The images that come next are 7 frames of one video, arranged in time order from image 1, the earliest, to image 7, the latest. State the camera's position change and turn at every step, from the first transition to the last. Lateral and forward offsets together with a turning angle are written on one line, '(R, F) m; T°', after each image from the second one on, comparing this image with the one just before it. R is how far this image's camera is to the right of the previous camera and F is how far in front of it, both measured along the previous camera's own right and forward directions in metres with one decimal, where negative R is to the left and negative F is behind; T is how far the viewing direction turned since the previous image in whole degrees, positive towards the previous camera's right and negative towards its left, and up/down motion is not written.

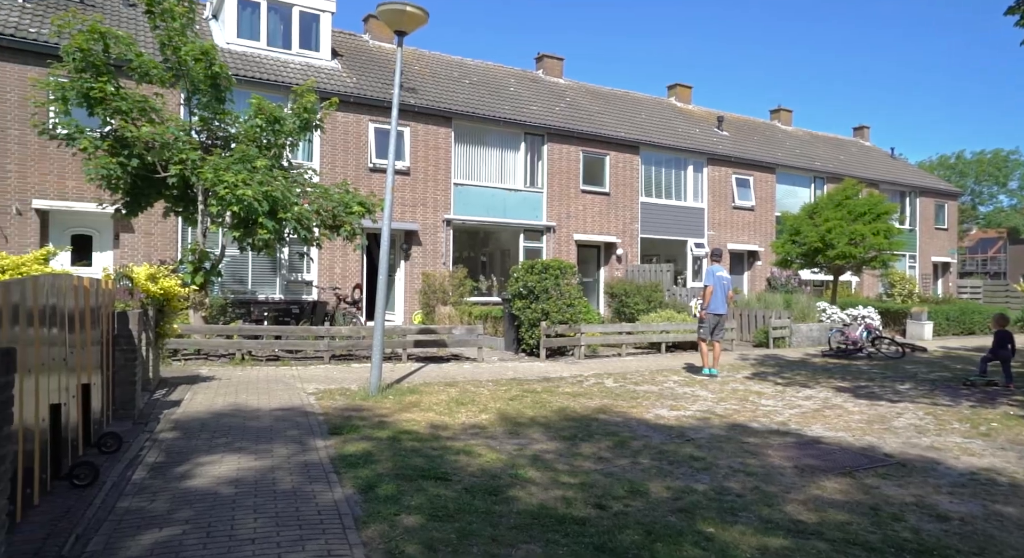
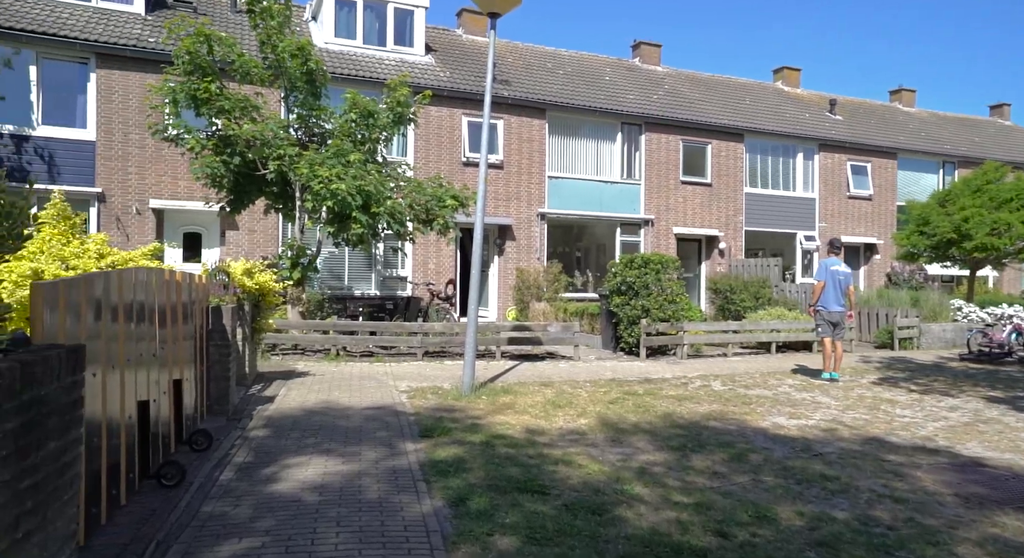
(-0.1, +0.5) m; -8°
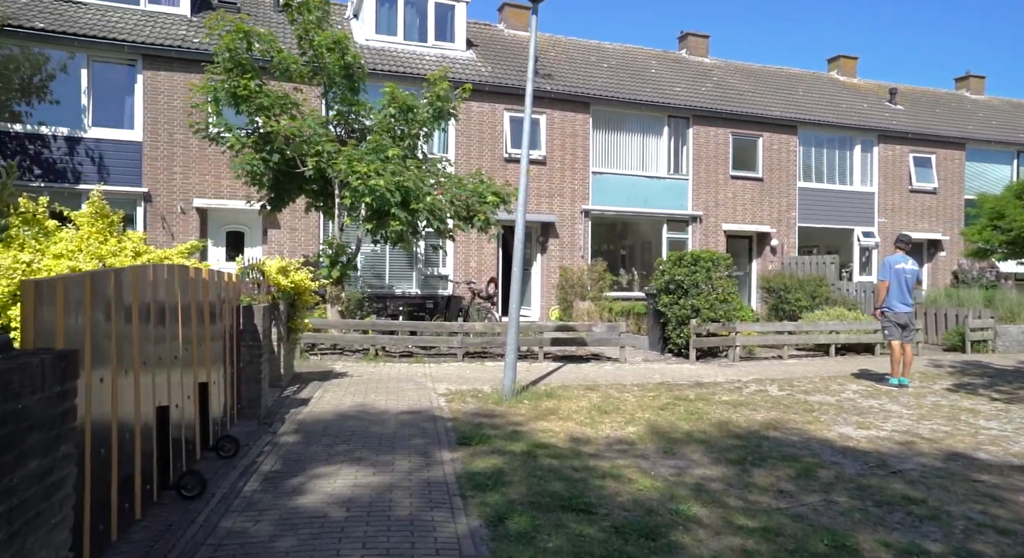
(0.0, +0.4) m; -3°
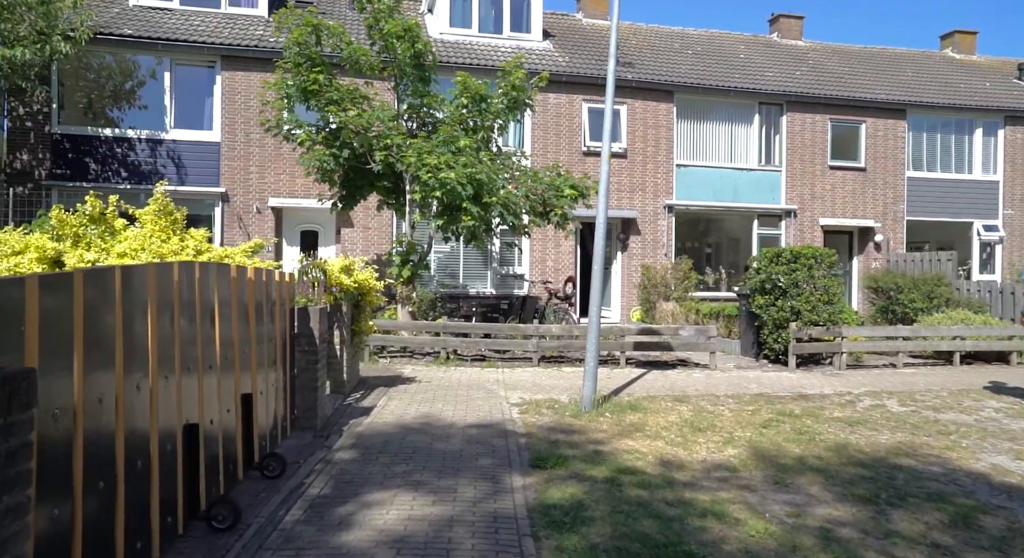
(0.0, +0.8) m; -6°
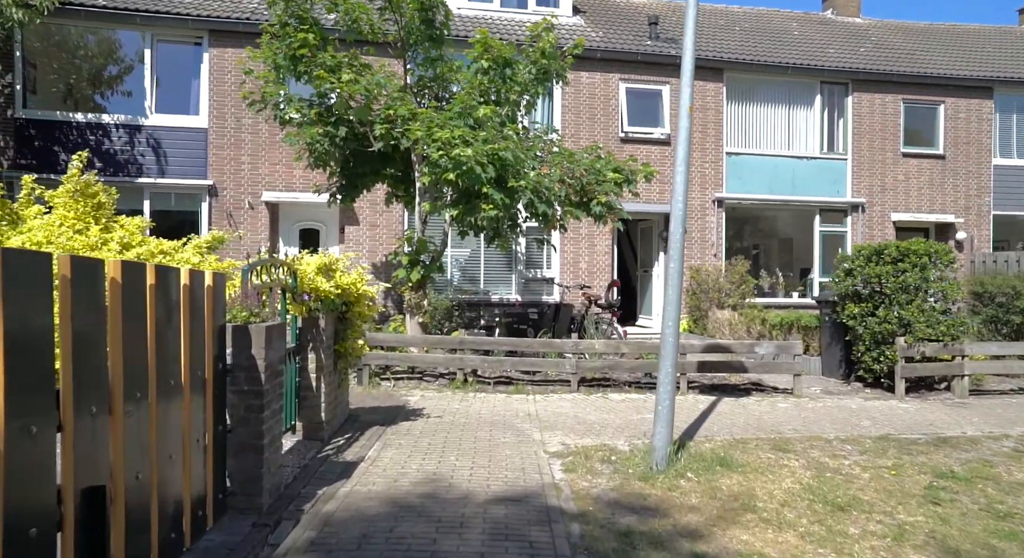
(-0.2, +2.1) m; -2°
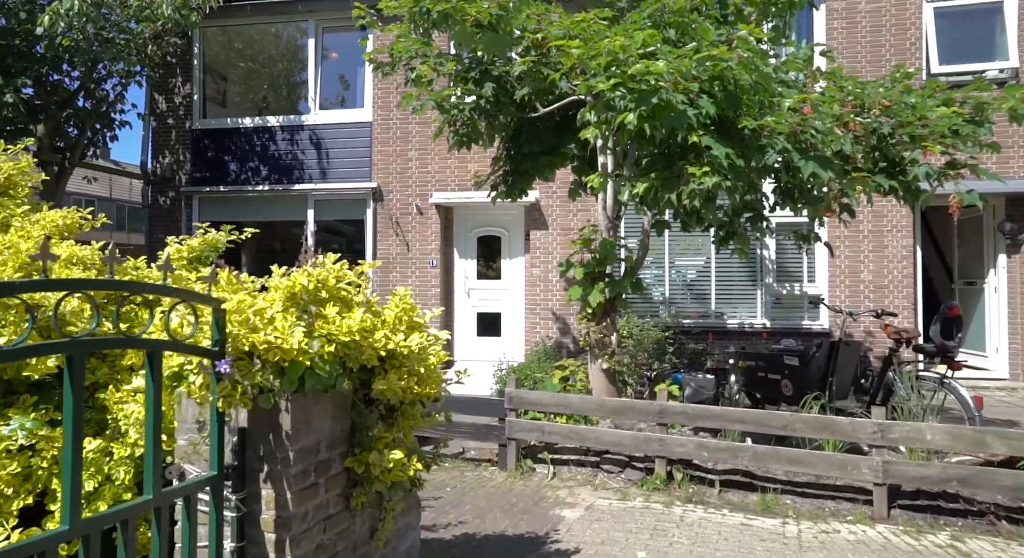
(+0.1, +3.7) m; -20°
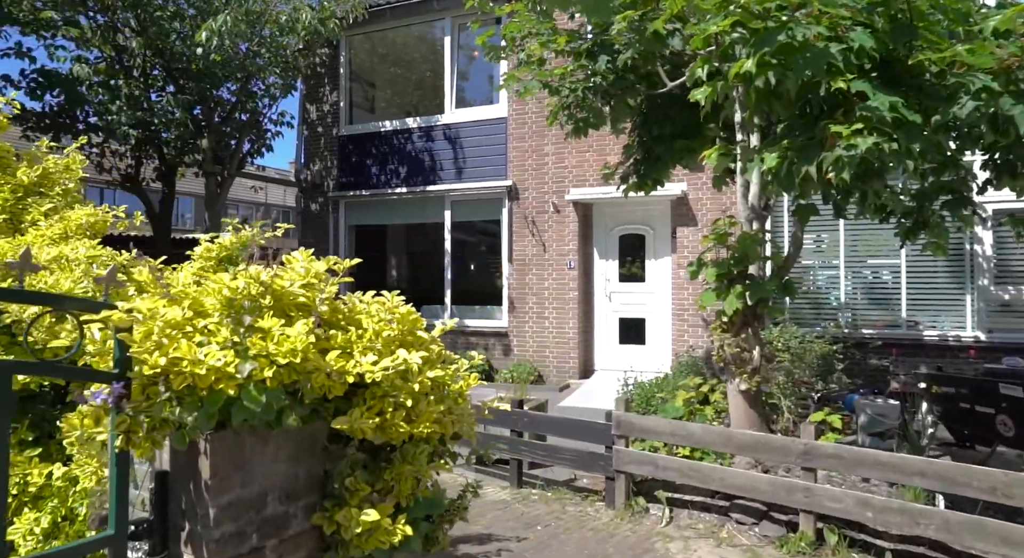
(+0.5, +0.9) m; -14°
